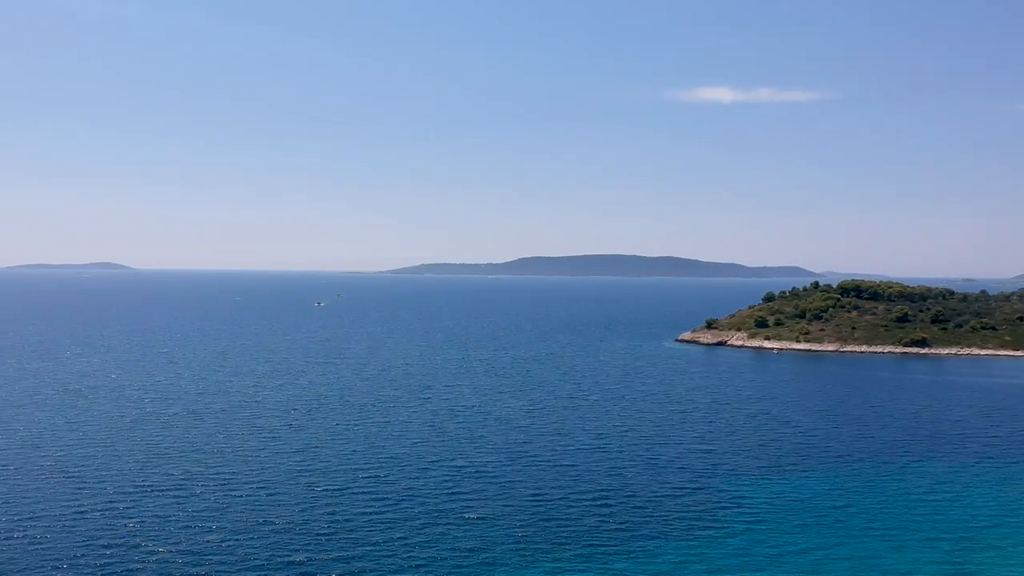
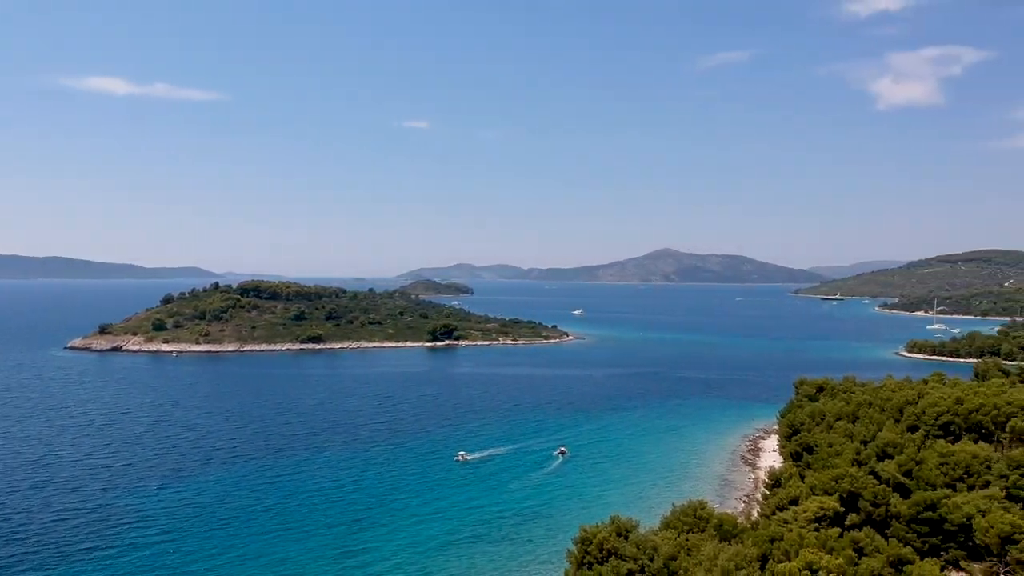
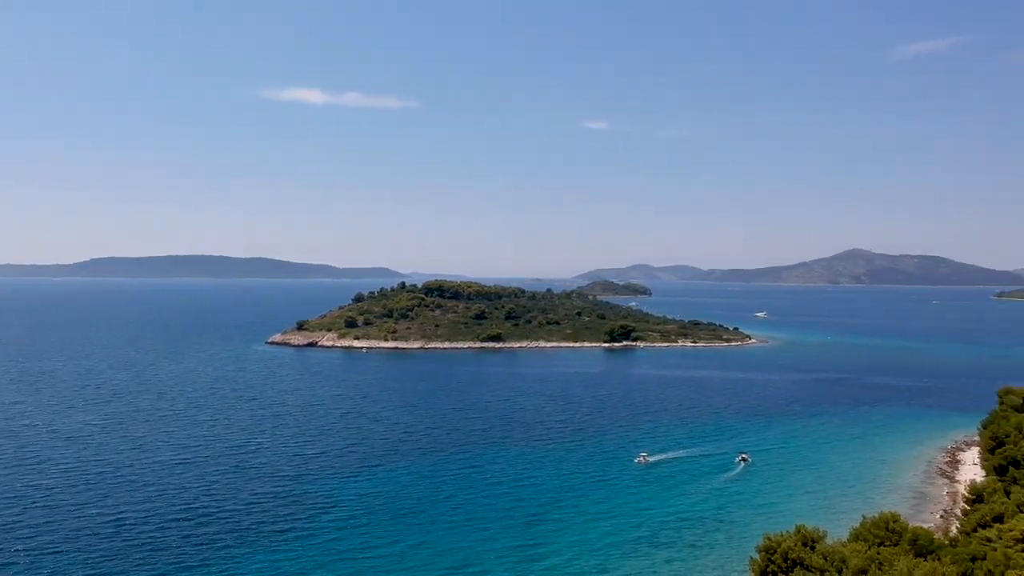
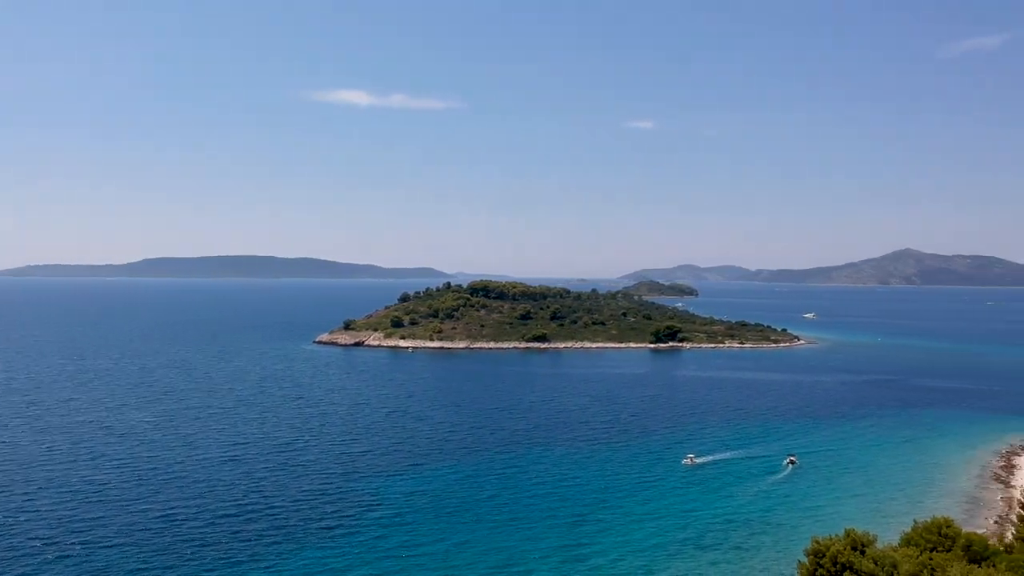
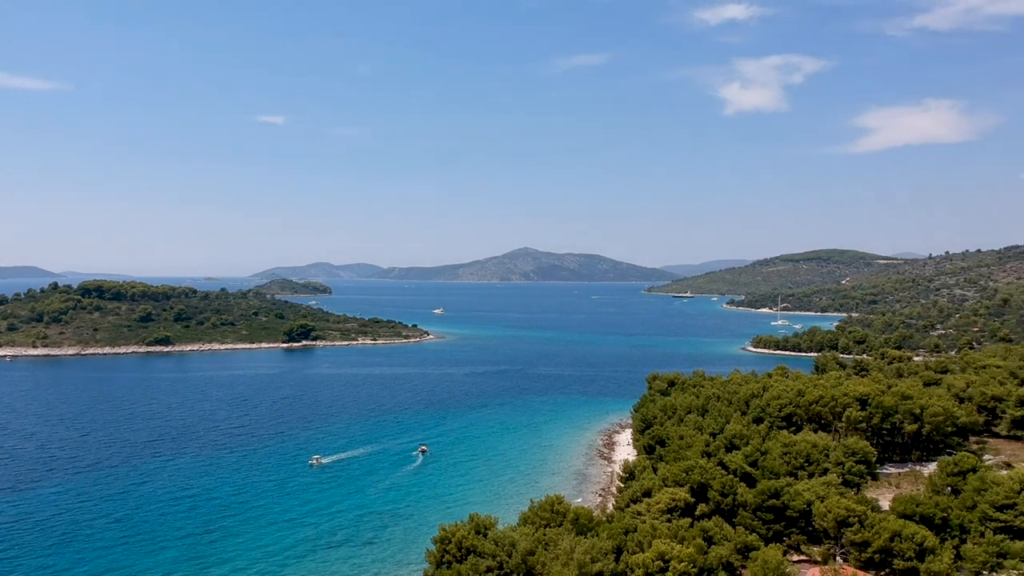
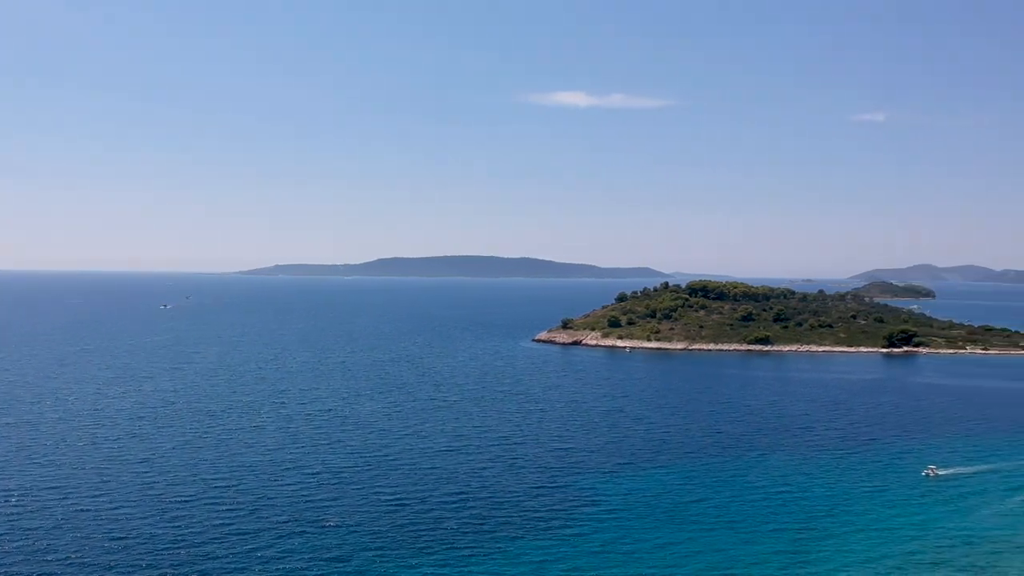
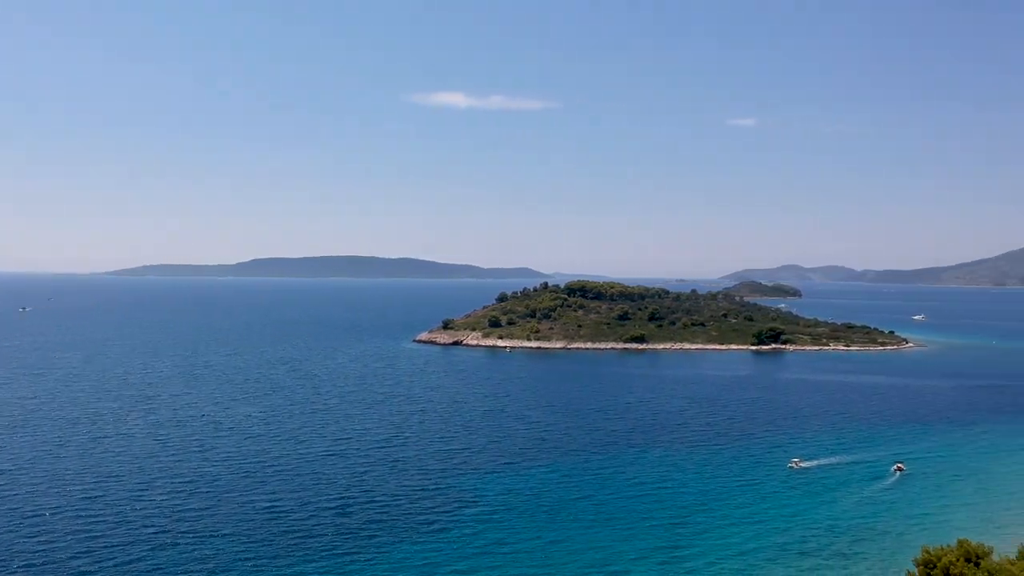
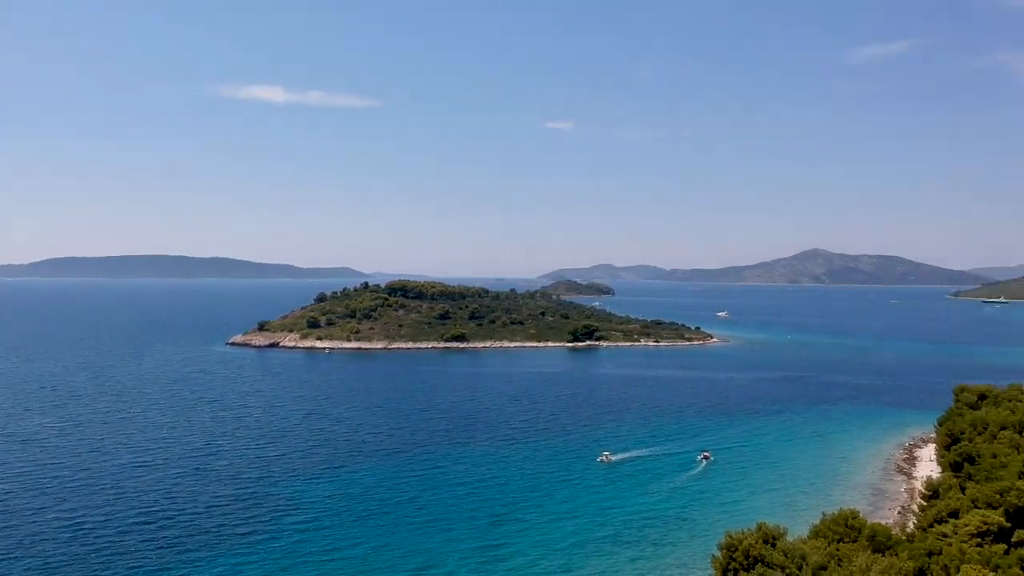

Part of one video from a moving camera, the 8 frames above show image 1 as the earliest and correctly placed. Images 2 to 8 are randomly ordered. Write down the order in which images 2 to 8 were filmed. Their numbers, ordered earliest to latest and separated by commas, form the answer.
6, 7, 4, 3, 8, 2, 5
